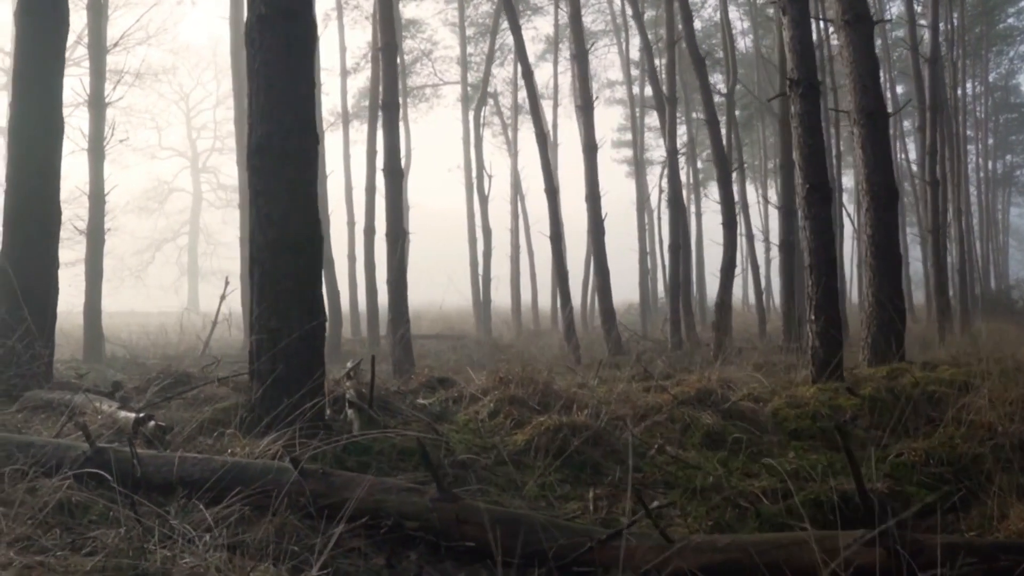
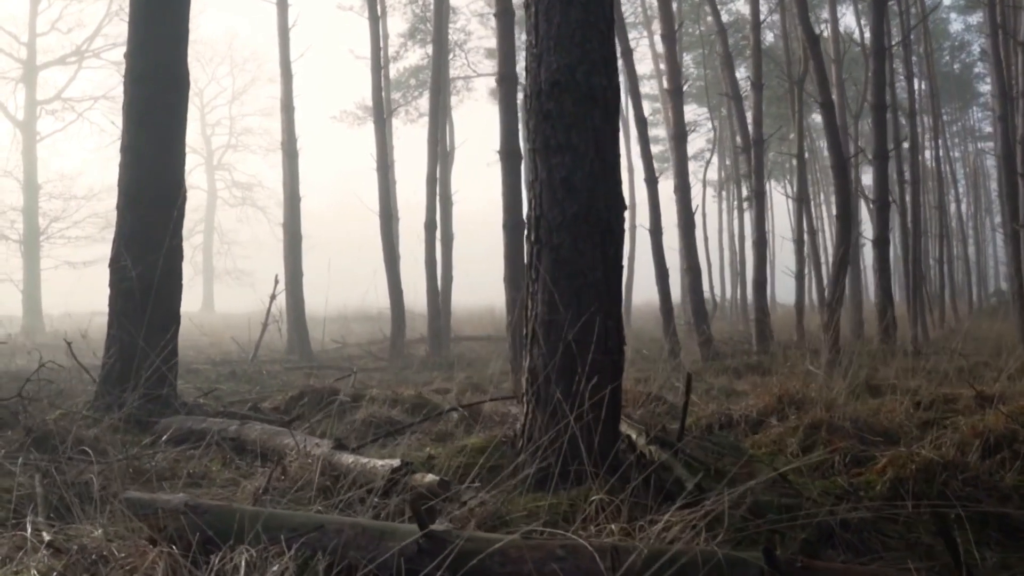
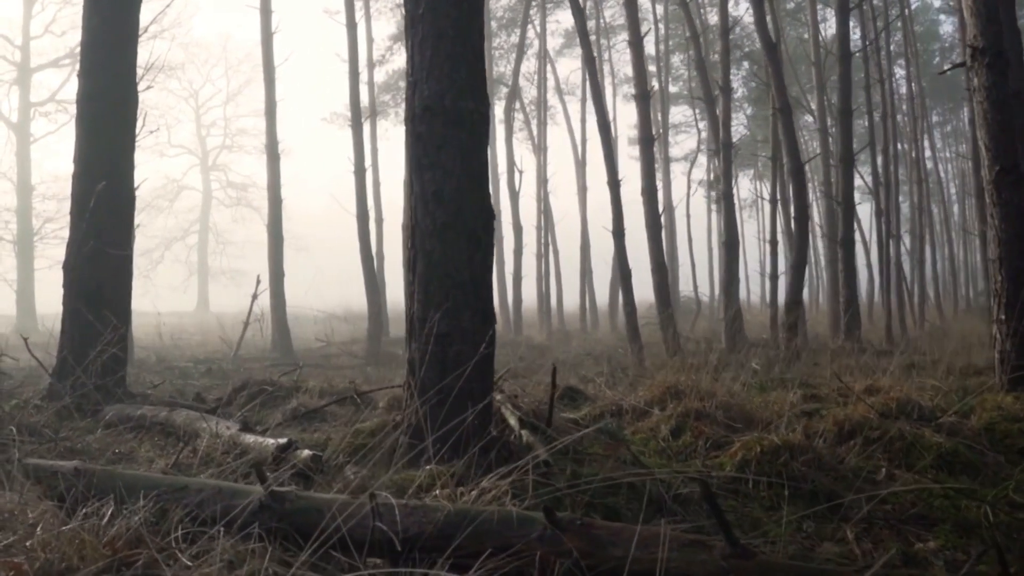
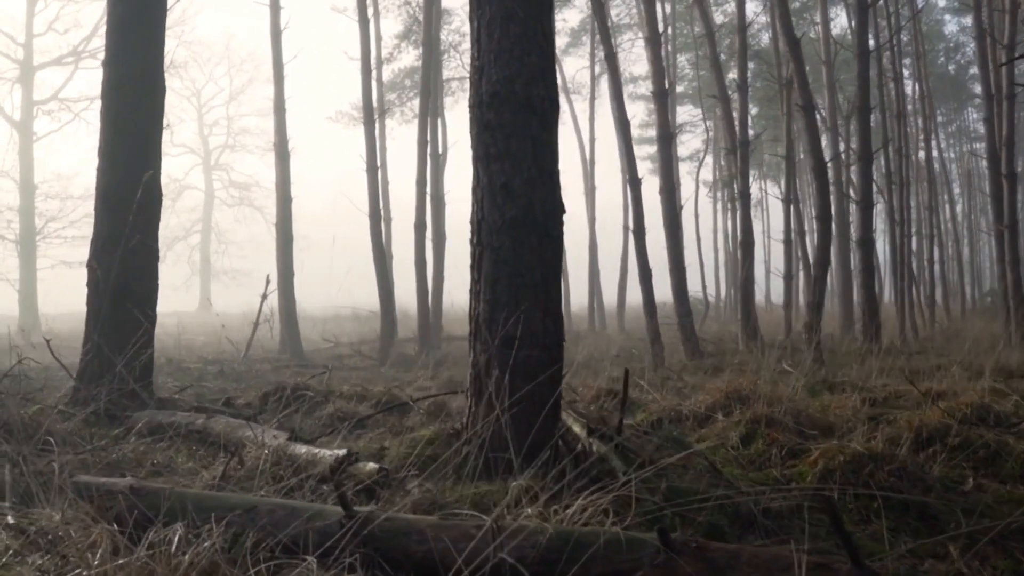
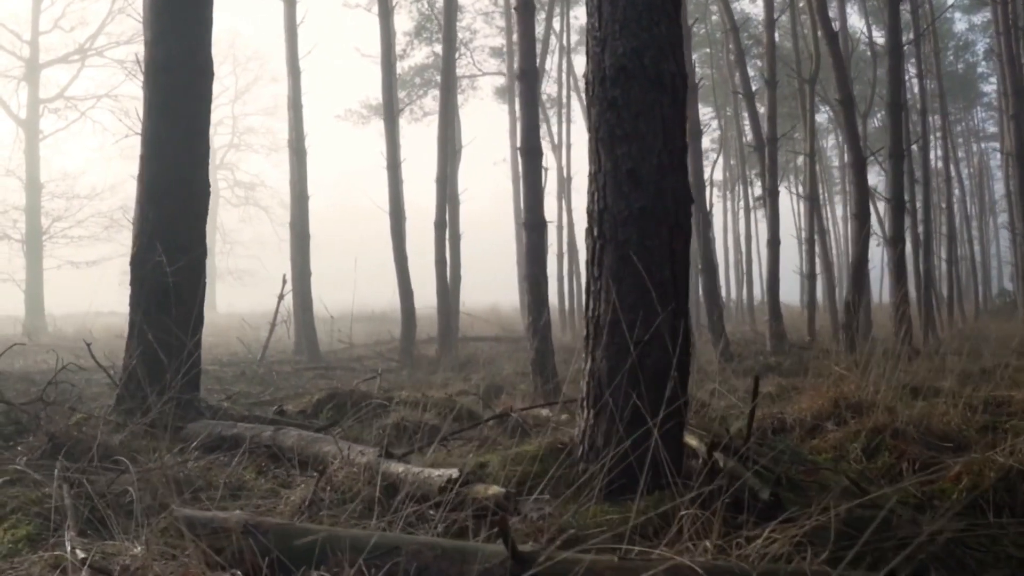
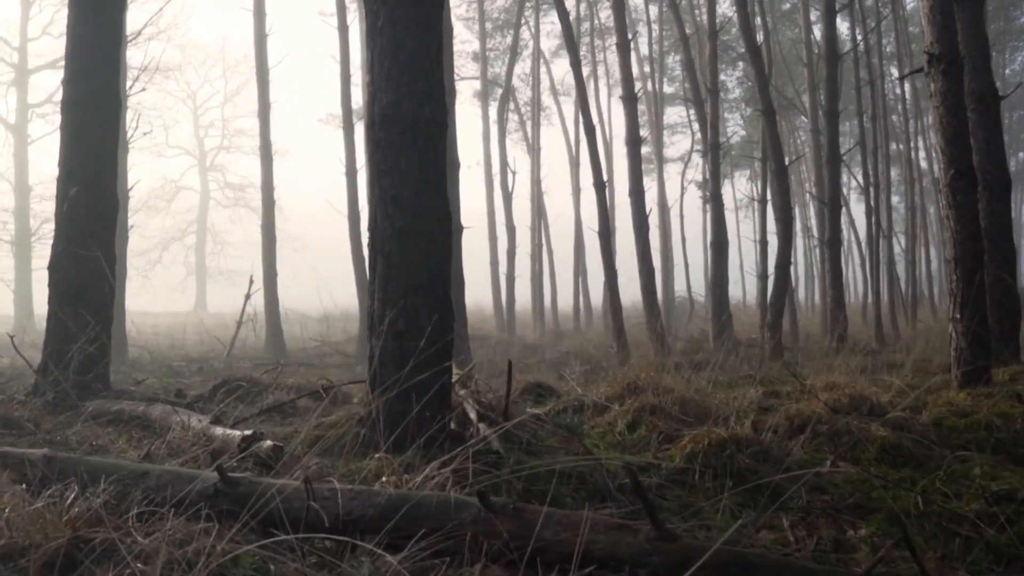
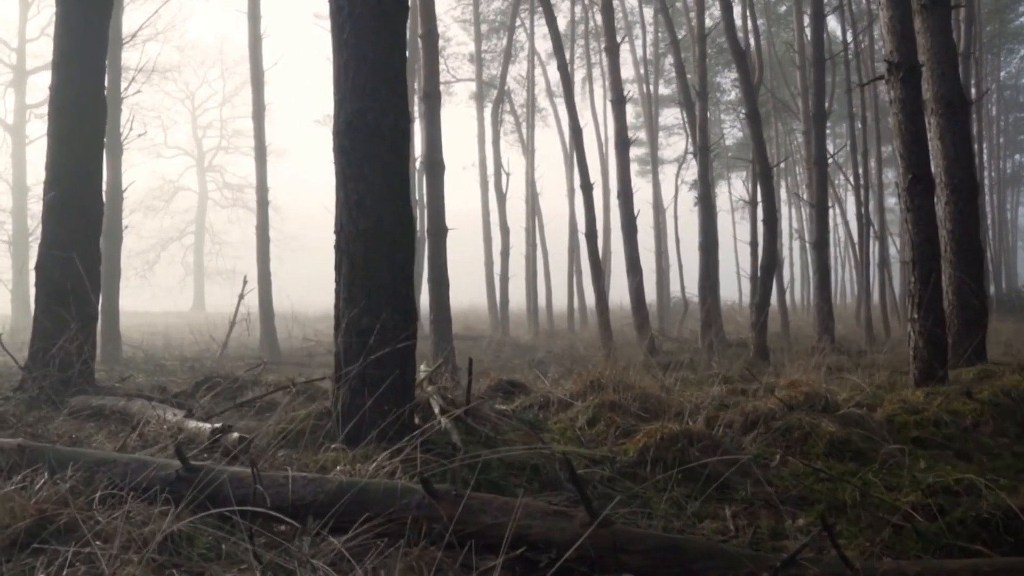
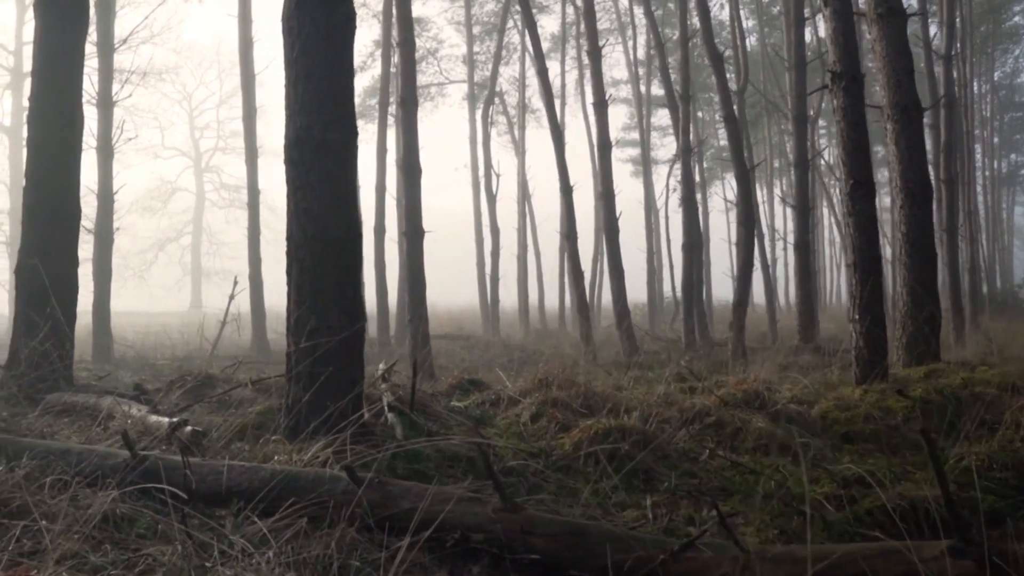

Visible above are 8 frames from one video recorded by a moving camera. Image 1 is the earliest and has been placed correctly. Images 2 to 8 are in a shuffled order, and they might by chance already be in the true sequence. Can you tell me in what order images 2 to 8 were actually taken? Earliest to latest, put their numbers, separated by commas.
8, 7, 6, 3, 4, 2, 5
